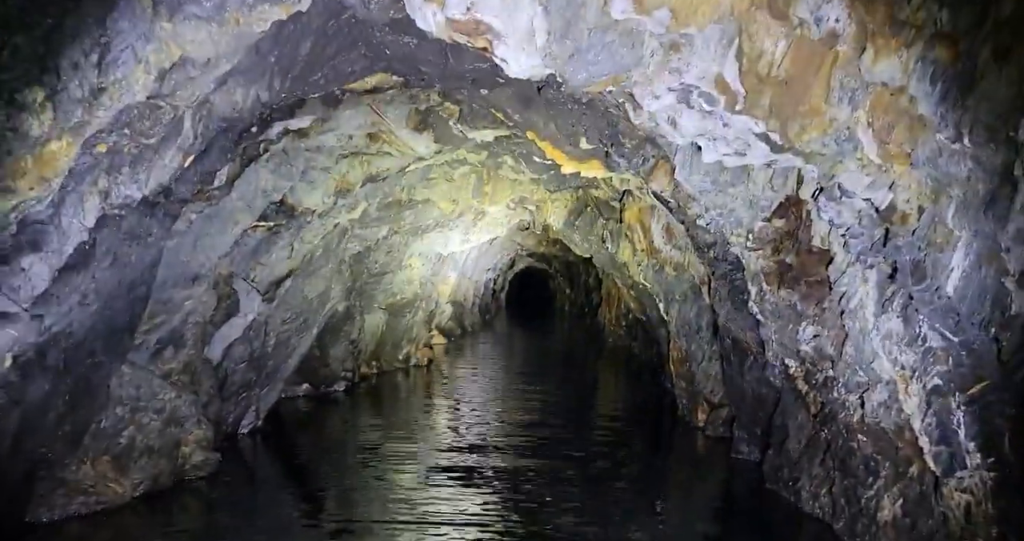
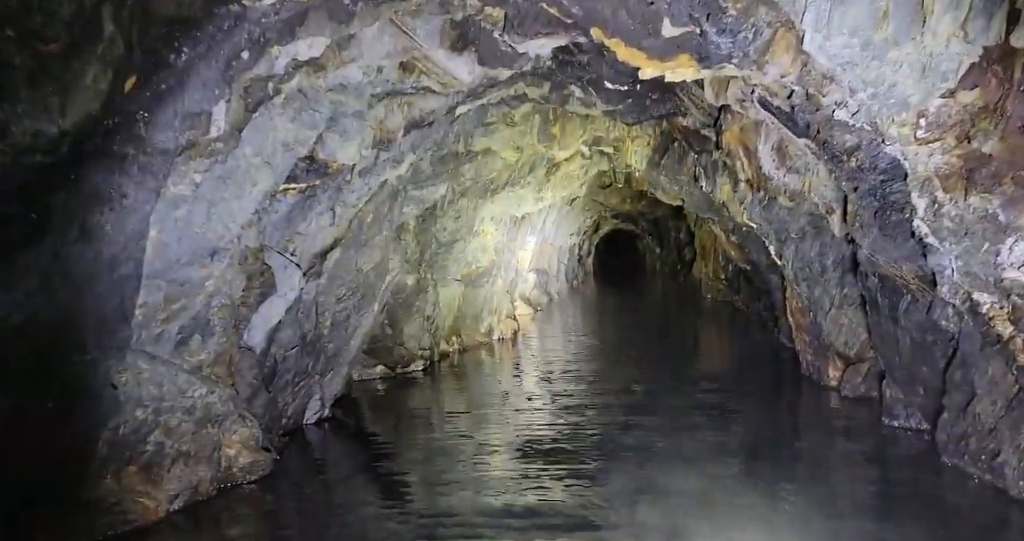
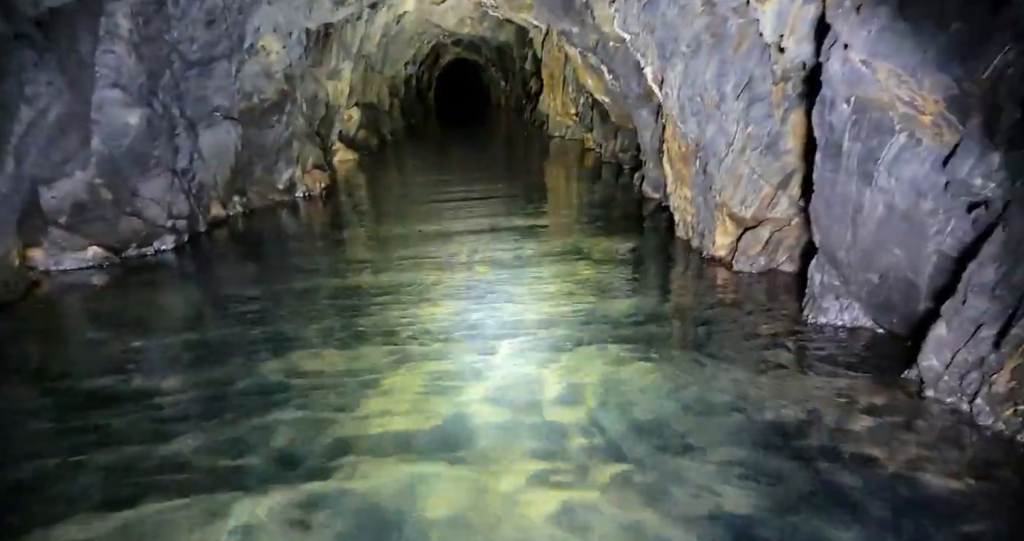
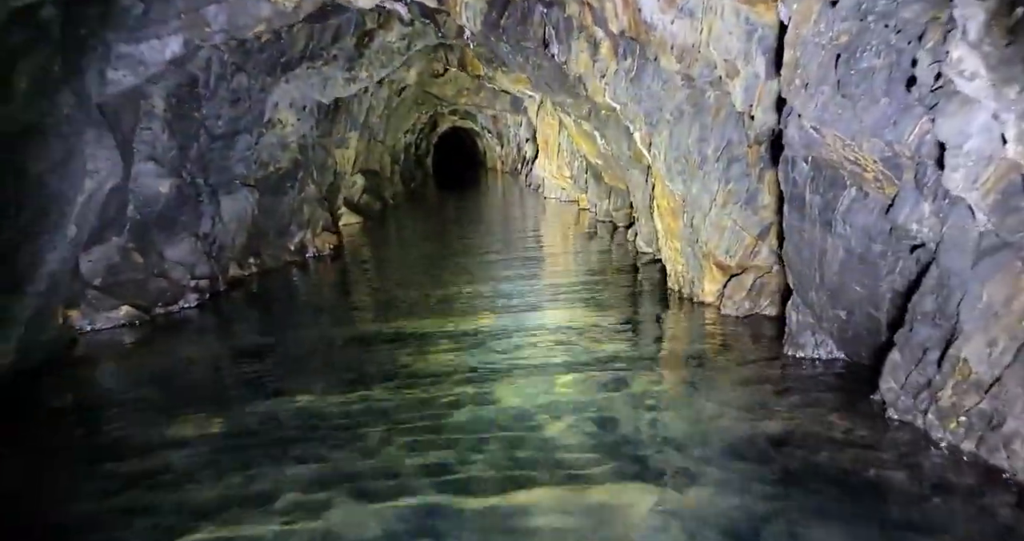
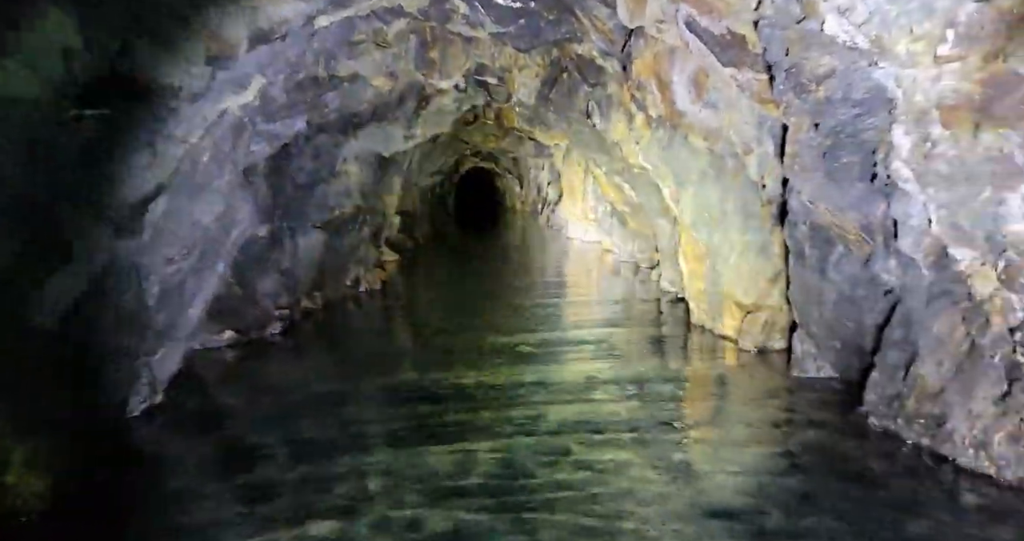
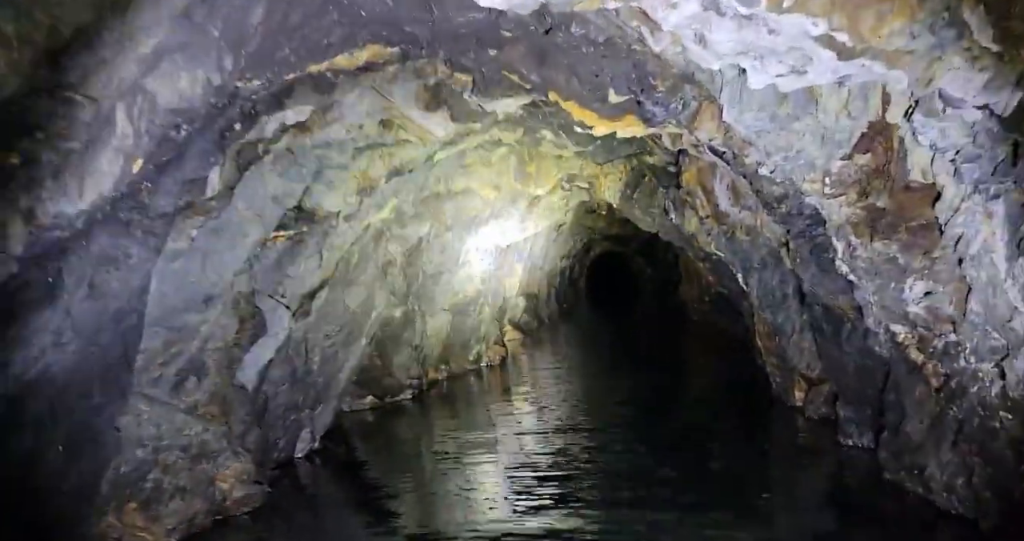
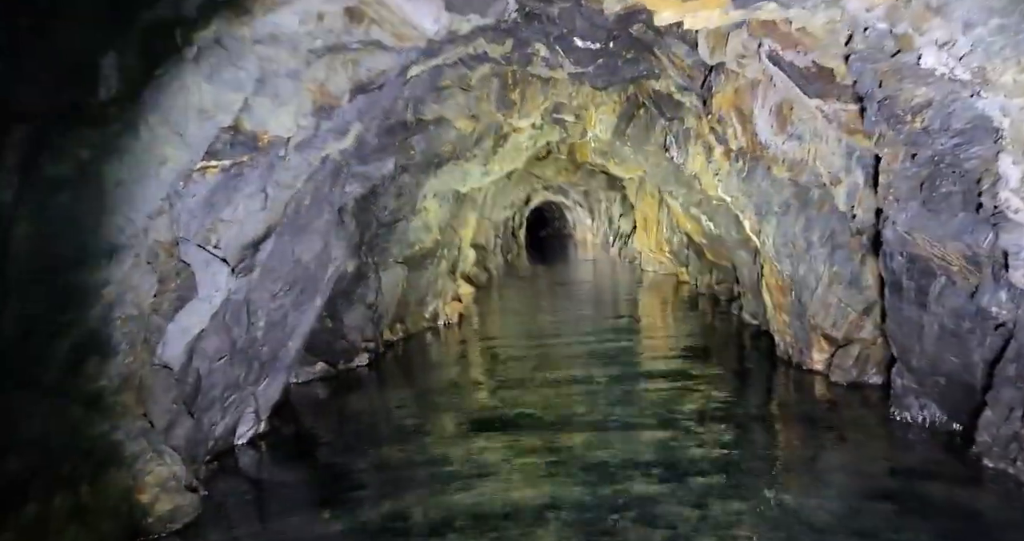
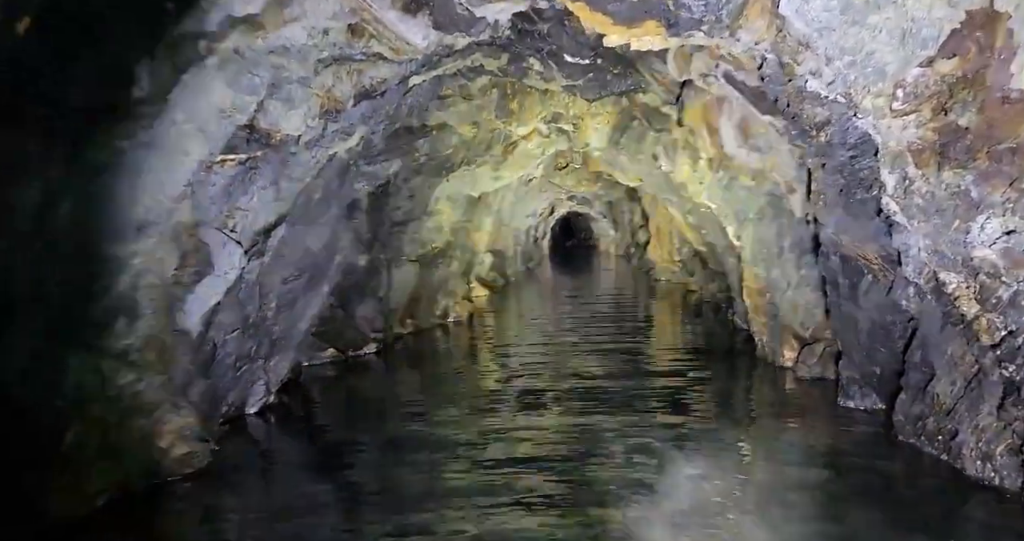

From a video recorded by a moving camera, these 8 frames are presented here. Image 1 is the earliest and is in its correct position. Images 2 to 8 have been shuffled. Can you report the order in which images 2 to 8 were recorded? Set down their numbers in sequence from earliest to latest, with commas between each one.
6, 2, 8, 7, 5, 4, 3
